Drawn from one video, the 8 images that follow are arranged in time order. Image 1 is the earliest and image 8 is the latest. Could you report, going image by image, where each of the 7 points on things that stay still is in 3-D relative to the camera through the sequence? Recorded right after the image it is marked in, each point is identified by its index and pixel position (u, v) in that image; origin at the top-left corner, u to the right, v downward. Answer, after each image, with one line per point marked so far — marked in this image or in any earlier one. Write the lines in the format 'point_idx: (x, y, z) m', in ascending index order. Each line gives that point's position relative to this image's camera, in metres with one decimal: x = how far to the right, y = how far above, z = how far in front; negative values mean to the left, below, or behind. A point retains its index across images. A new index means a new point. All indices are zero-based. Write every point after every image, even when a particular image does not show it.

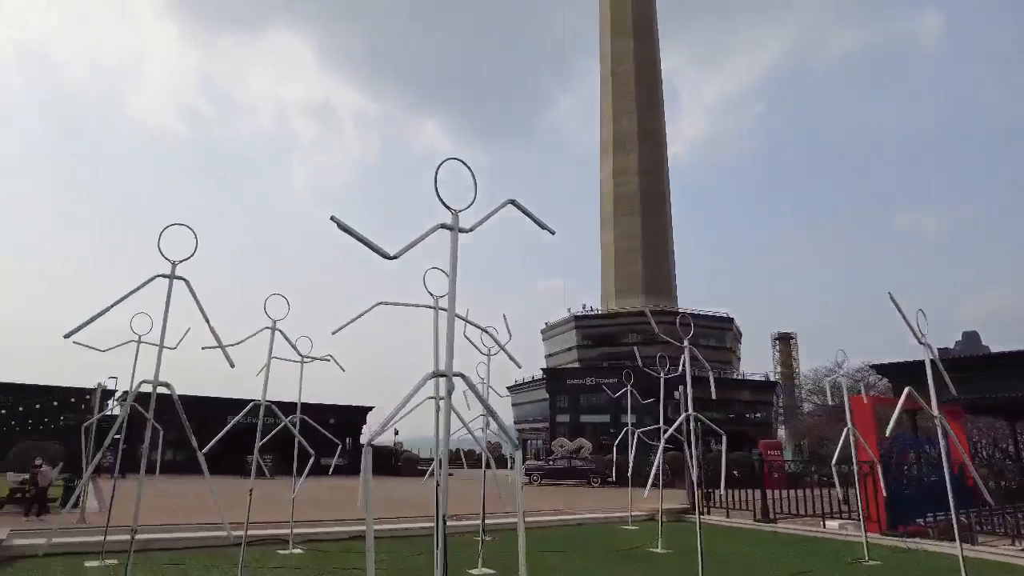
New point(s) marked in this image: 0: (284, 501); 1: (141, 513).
0: (-6.4, -6.1, +18.7) m
1: (-9.3, -5.7, +16.5) m
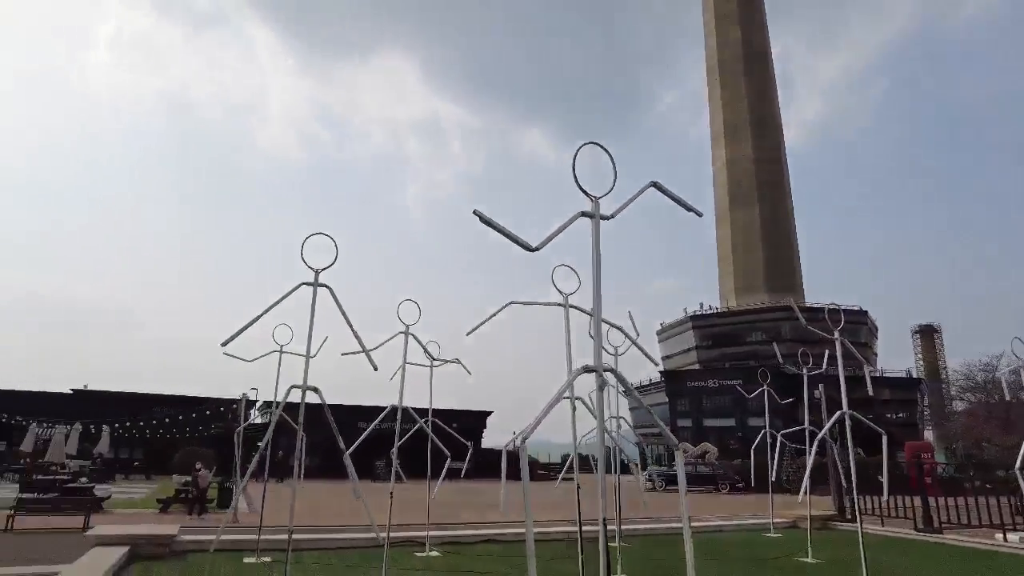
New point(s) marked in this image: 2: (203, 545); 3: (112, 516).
0: (-2.8, -6.4, +19.2) m
1: (-6.0, -6.1, +17.6) m
2: (-4.1, -3.4, +8.8) m
3: (-12.0, -6.8, +19.7) m
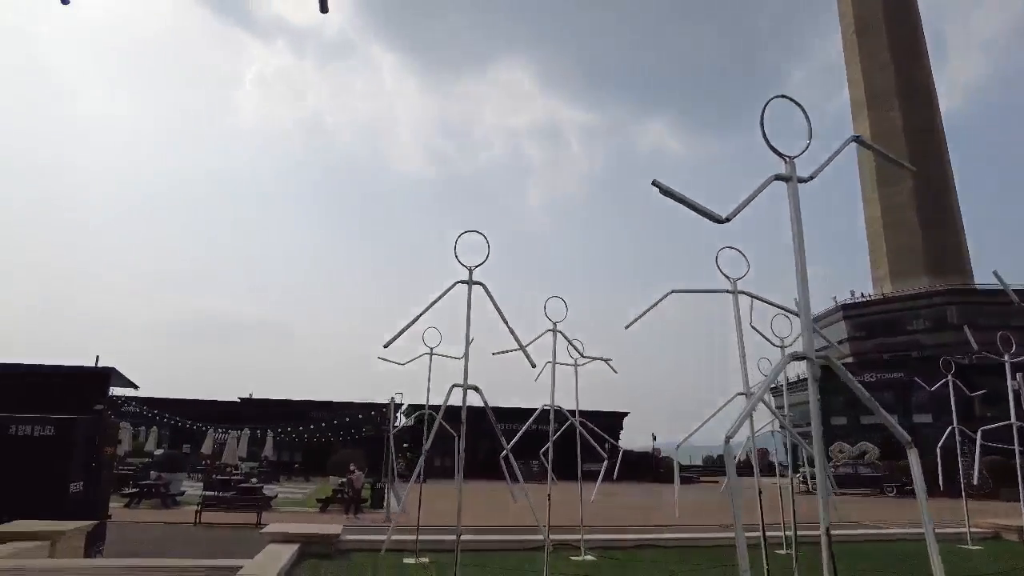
0: (+1.4, -6.4, +19.1) m
1: (-2.1, -6.3, +18.1) m
2: (-2.0, -3.5, +9.1) m
3: (-7.5, -7.3, +21.3) m
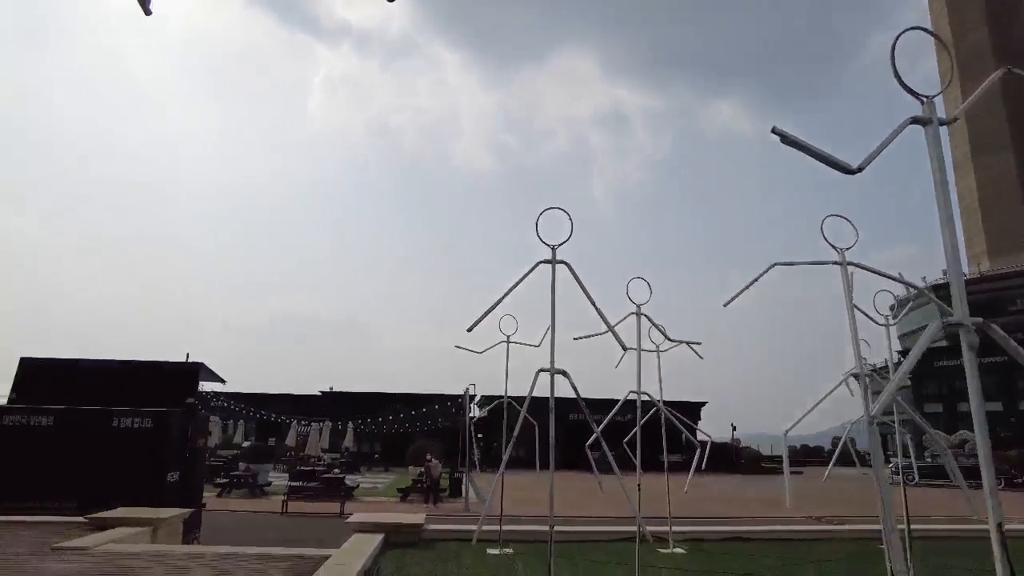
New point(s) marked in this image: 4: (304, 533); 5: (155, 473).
0: (+3.7, -6.0, +18.6) m
1: (+0.1, -6.0, +18.0) m
2: (-0.9, -3.4, +9.0) m
3: (-5.0, -7.1, +21.8) m
4: (-4.1, -4.8, +12.8) m
5: (-5.9, -3.1, +10.9) m
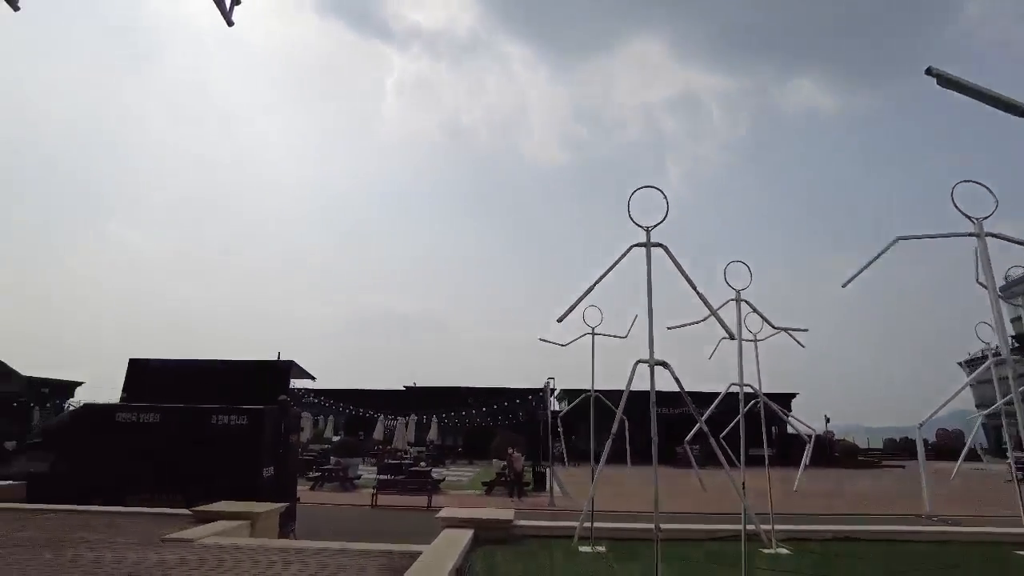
0: (+6.0, -5.6, +17.9) m
1: (+2.4, -5.8, +17.7) m
2: (+0.4, -3.3, +8.9) m
3: (-2.1, -7.0, +22.0) m
4: (-2.3, -4.8, +13.0) m
5: (-4.5, -3.1, +11.3) m
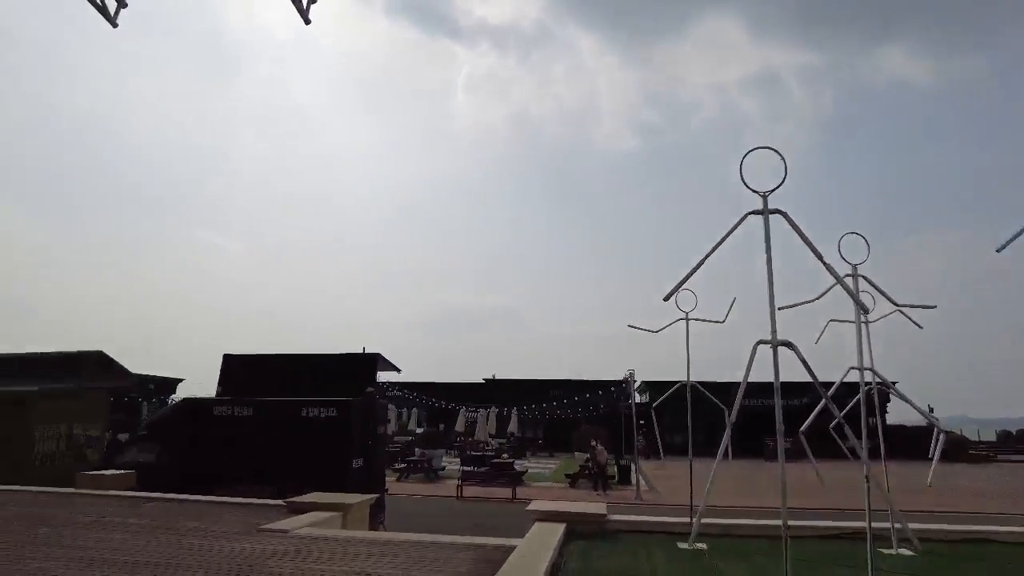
0: (+8.3, -5.1, +16.8) m
1: (+4.7, -5.4, +17.0) m
2: (+1.6, -3.0, +8.5) m
3: (+0.7, -6.7, +21.8) m
4: (-0.6, -4.6, +12.9) m
5: (-3.0, -3.0, +11.4) m
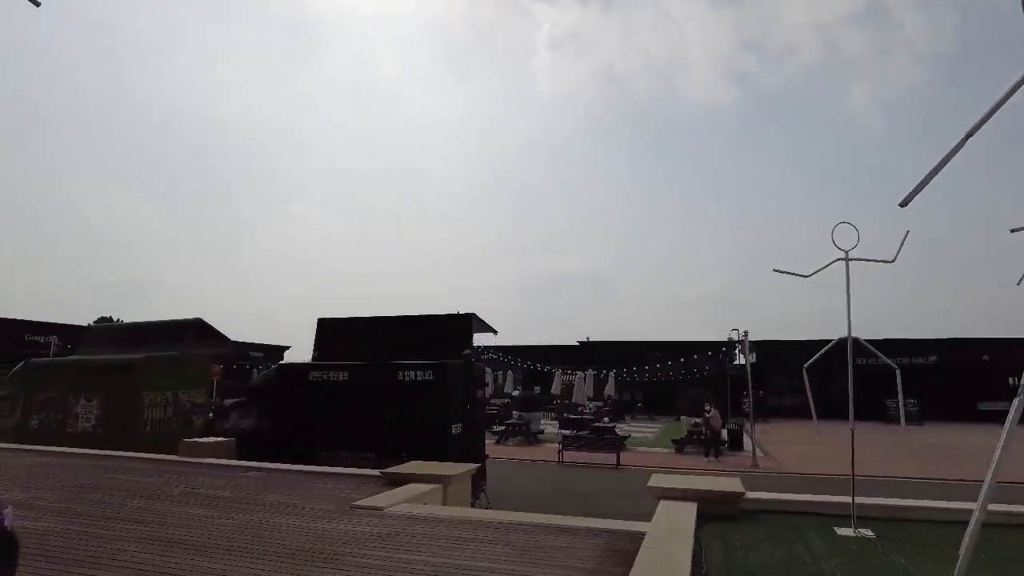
0: (+10.8, -3.8, +14.7) m
1: (+7.2, -4.1, +15.4) m
2: (+2.9, -2.4, +7.2) m
3: (+3.9, -5.3, +20.8) m
4: (+1.4, -3.7, +12.0) m
5: (-1.2, -2.3, +10.8) m
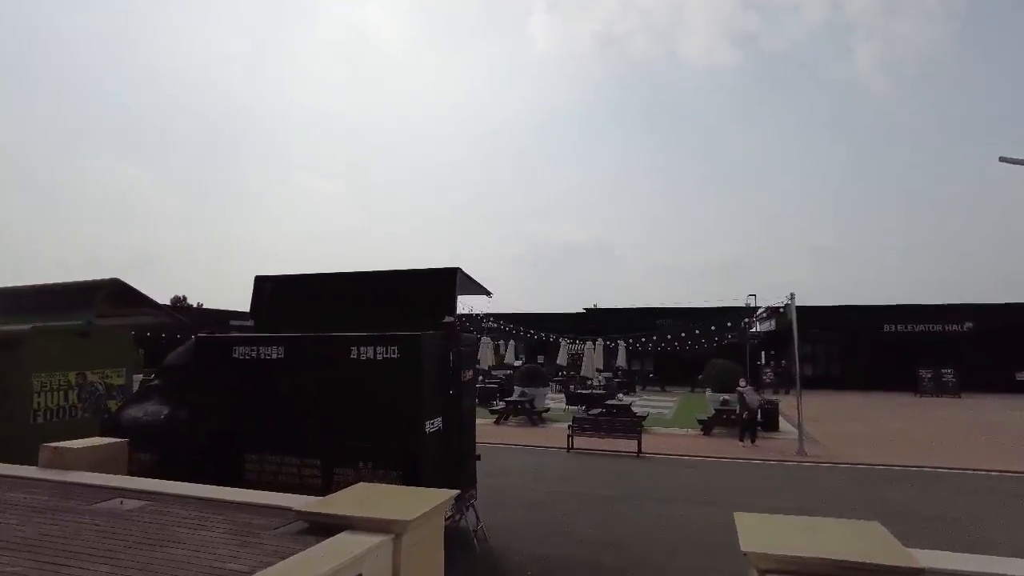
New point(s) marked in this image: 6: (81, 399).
0: (+10.8, -2.9, +11.6) m
1: (+7.2, -3.2, +12.4) m
2: (+2.9, -1.8, +4.2) m
3: (+4.0, -4.1, +17.8) m
4: (+1.4, -3.0, +9.0) m
5: (-1.2, -1.6, +7.7) m
6: (-7.1, -1.8, +10.9) m
